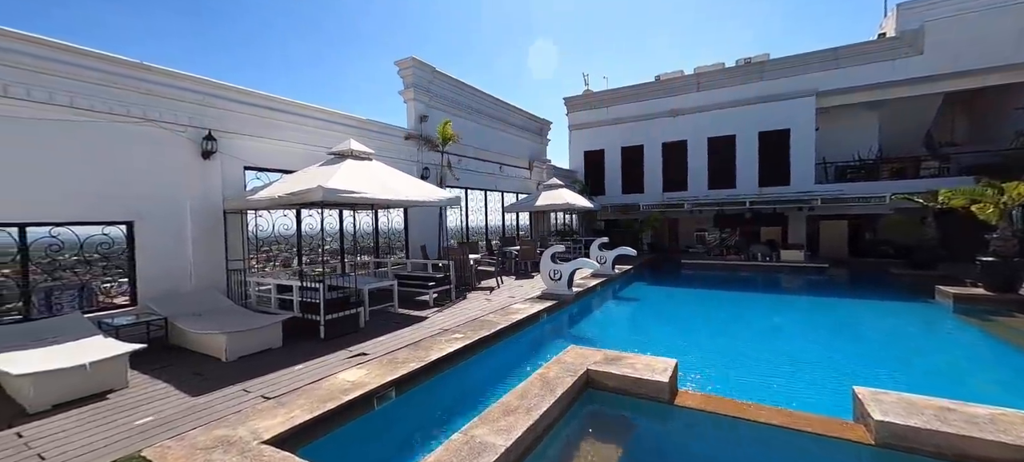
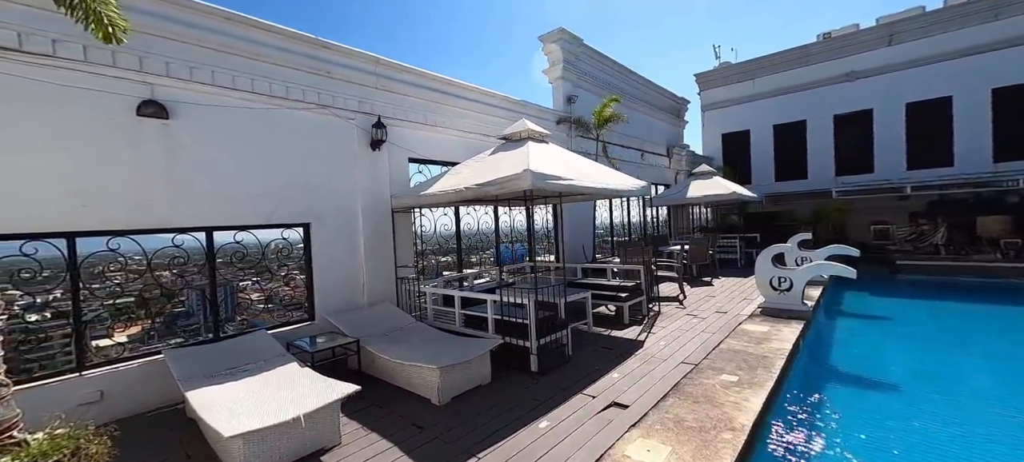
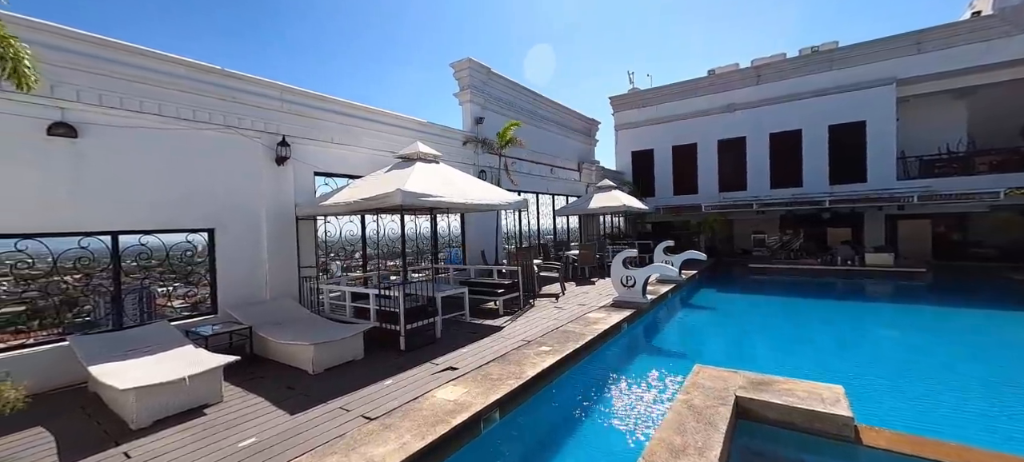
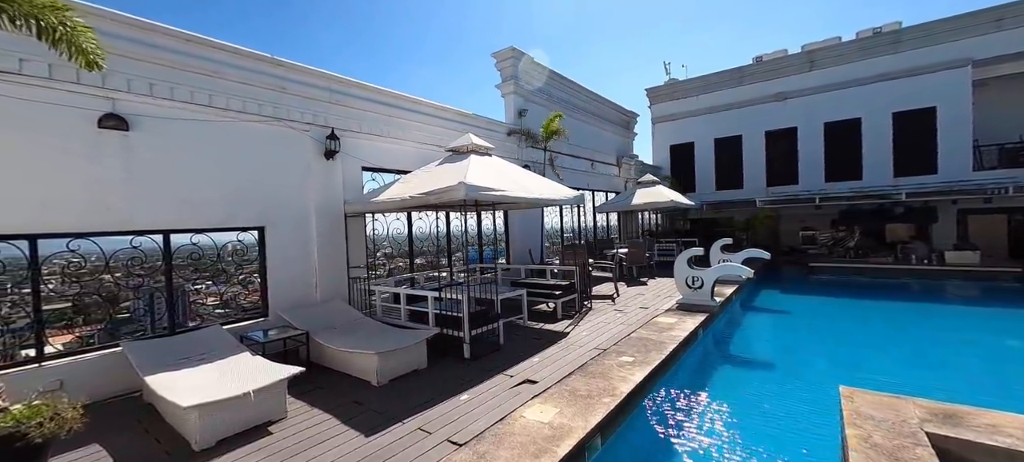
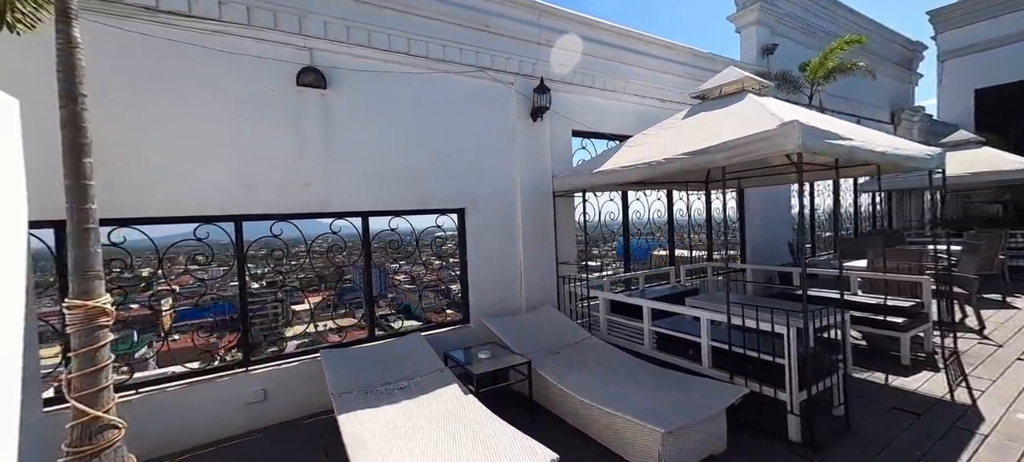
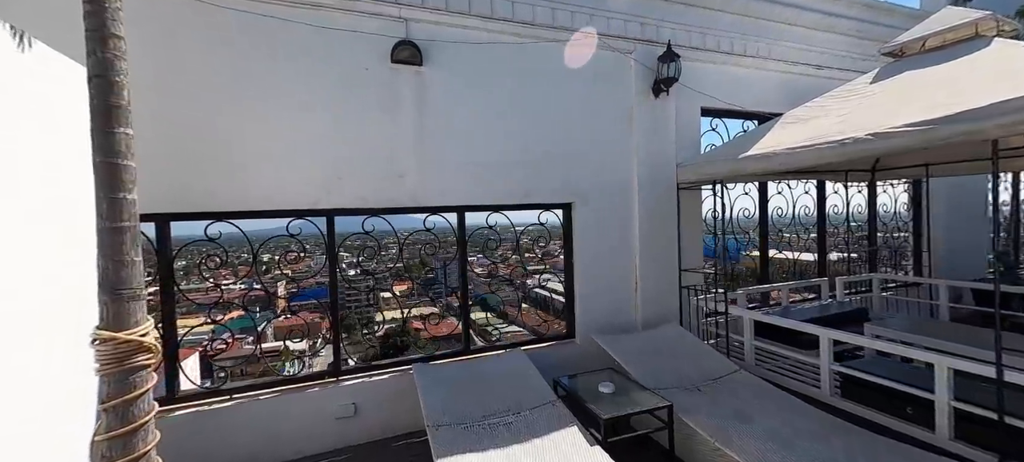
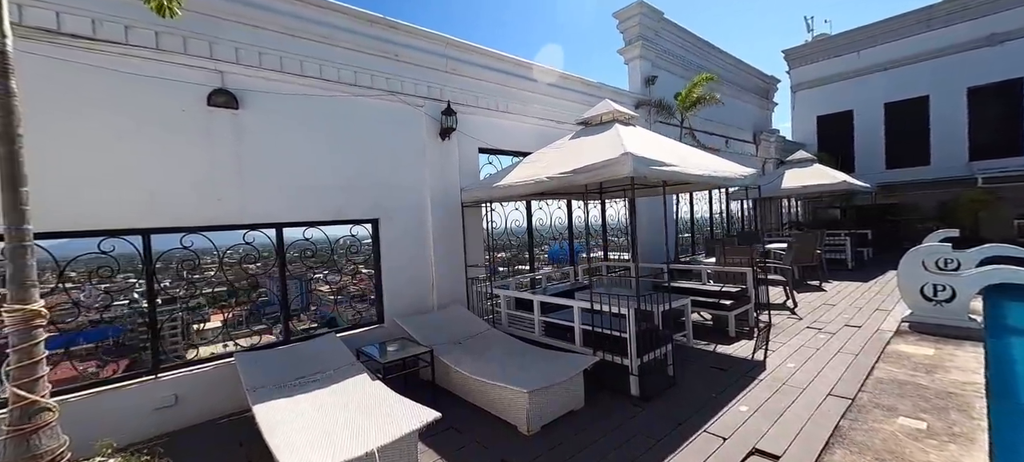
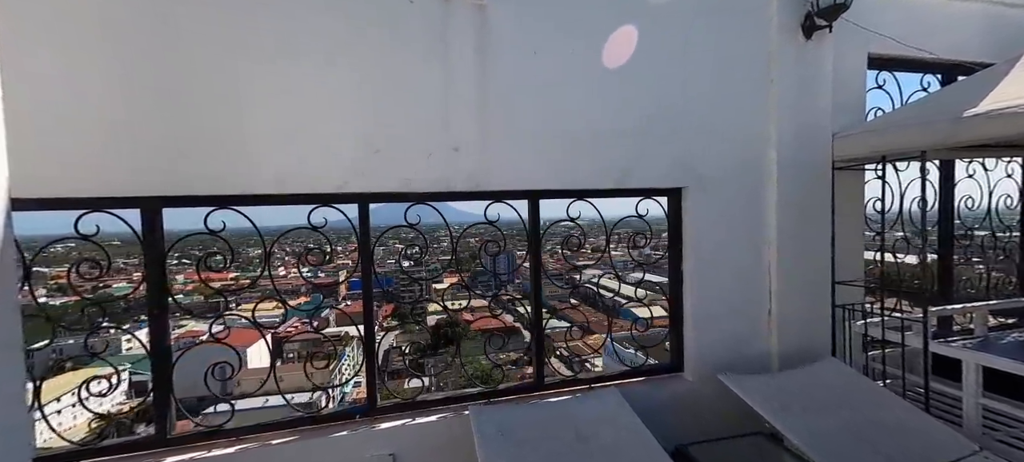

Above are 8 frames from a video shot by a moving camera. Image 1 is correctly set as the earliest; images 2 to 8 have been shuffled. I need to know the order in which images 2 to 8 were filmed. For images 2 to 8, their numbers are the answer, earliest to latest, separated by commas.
3, 4, 2, 7, 5, 6, 8
